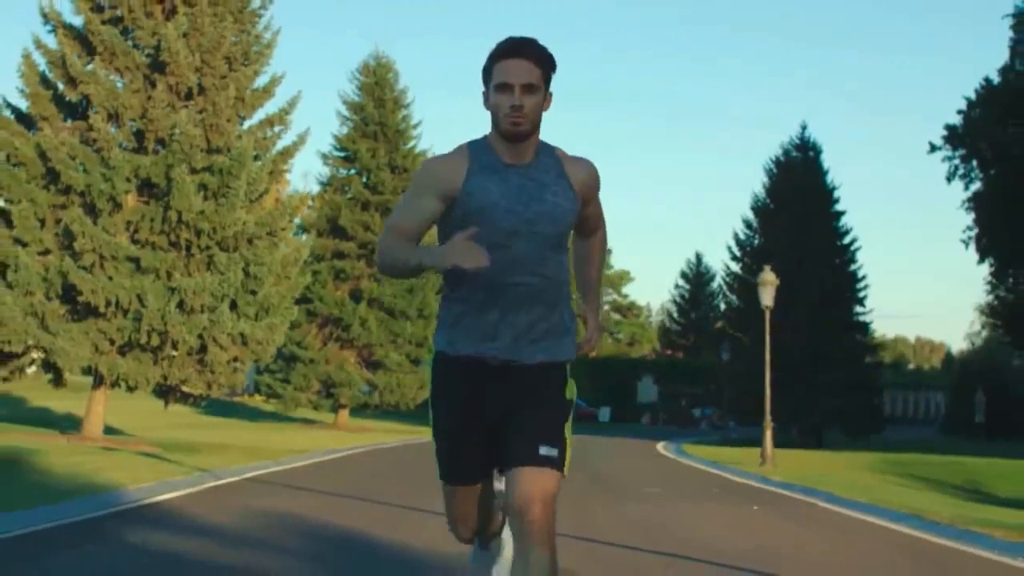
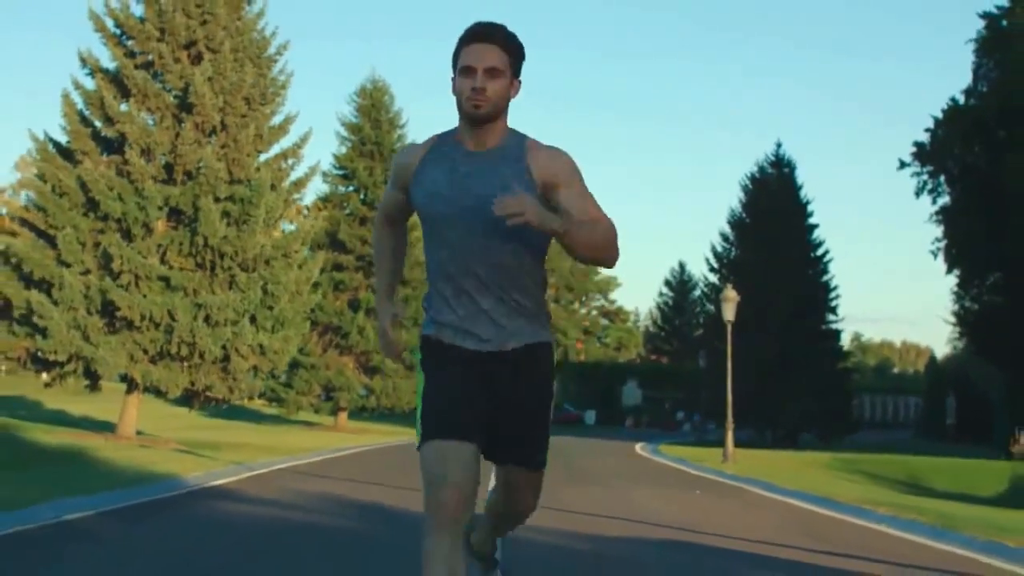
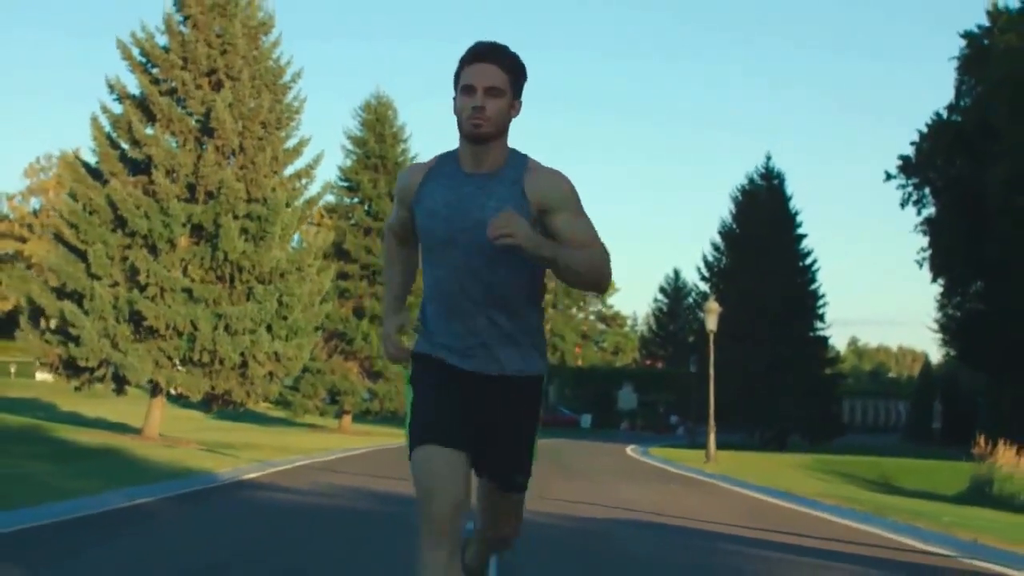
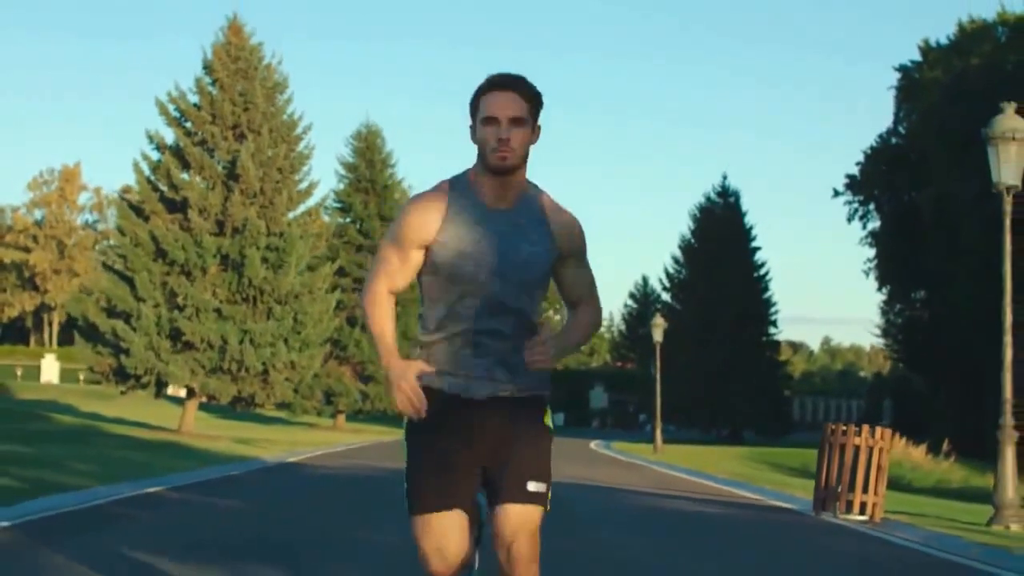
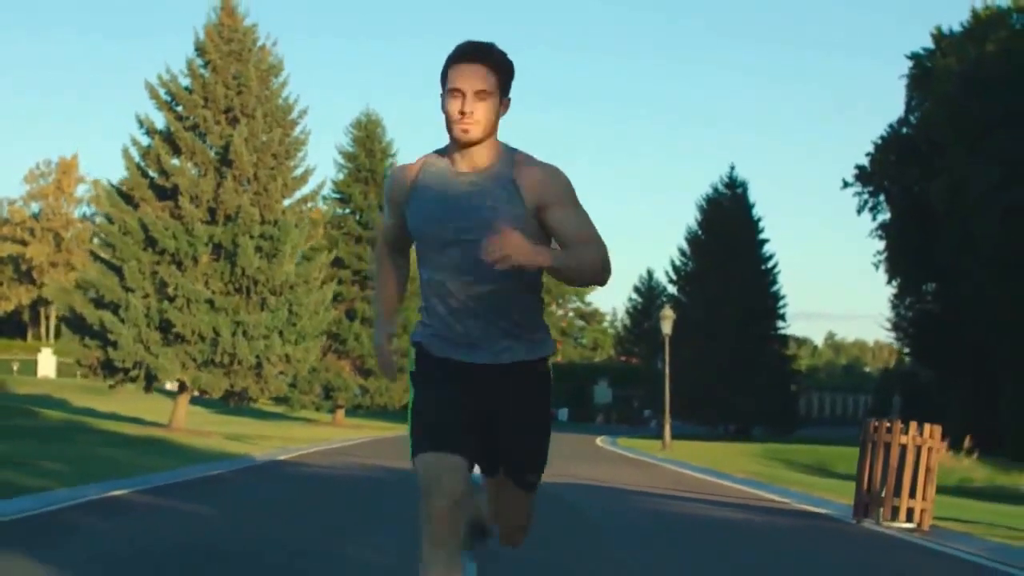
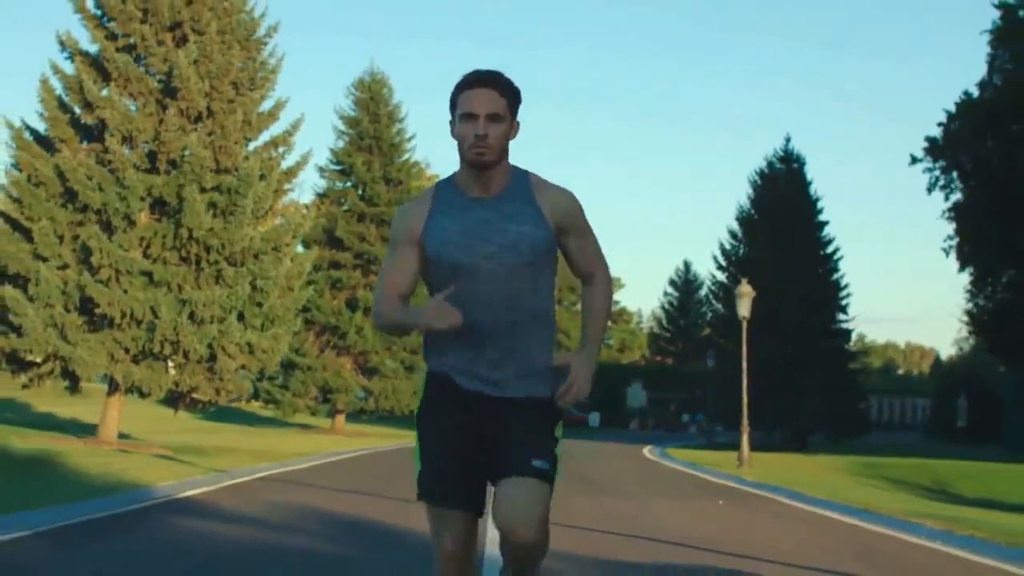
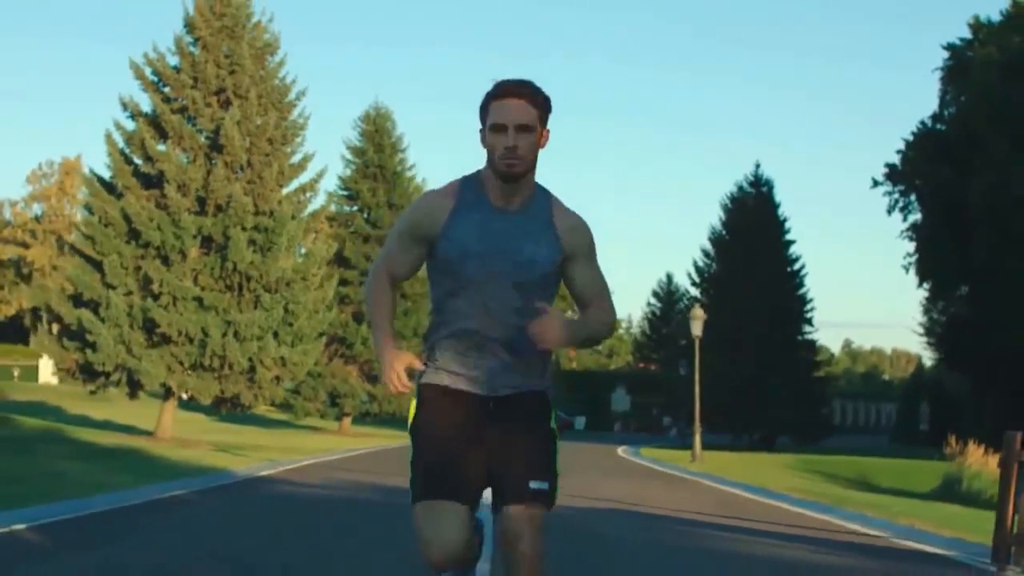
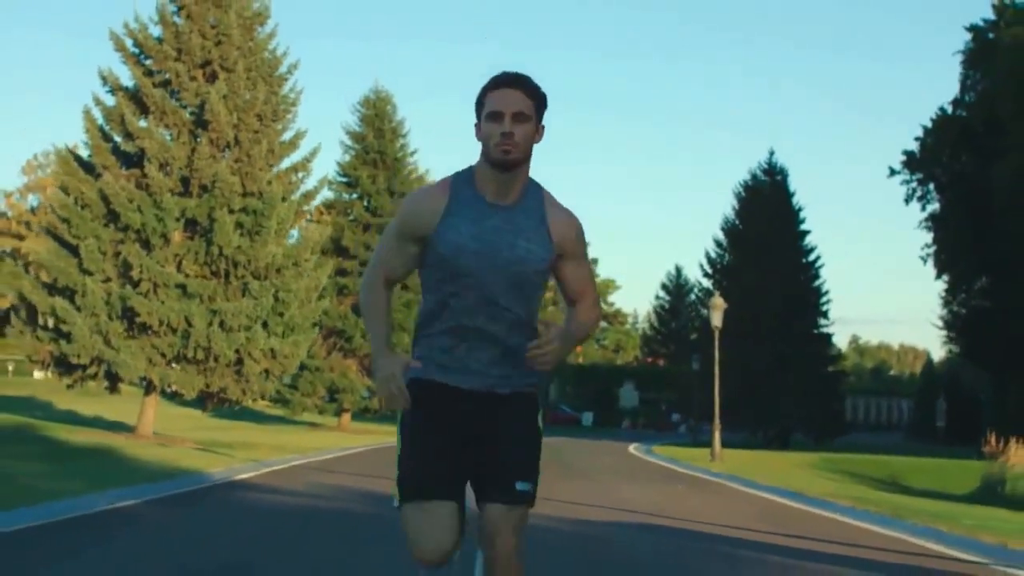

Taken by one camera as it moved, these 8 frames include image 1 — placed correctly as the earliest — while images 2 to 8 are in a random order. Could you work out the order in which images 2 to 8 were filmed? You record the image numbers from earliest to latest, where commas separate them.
6, 2, 8, 3, 7, 5, 4
